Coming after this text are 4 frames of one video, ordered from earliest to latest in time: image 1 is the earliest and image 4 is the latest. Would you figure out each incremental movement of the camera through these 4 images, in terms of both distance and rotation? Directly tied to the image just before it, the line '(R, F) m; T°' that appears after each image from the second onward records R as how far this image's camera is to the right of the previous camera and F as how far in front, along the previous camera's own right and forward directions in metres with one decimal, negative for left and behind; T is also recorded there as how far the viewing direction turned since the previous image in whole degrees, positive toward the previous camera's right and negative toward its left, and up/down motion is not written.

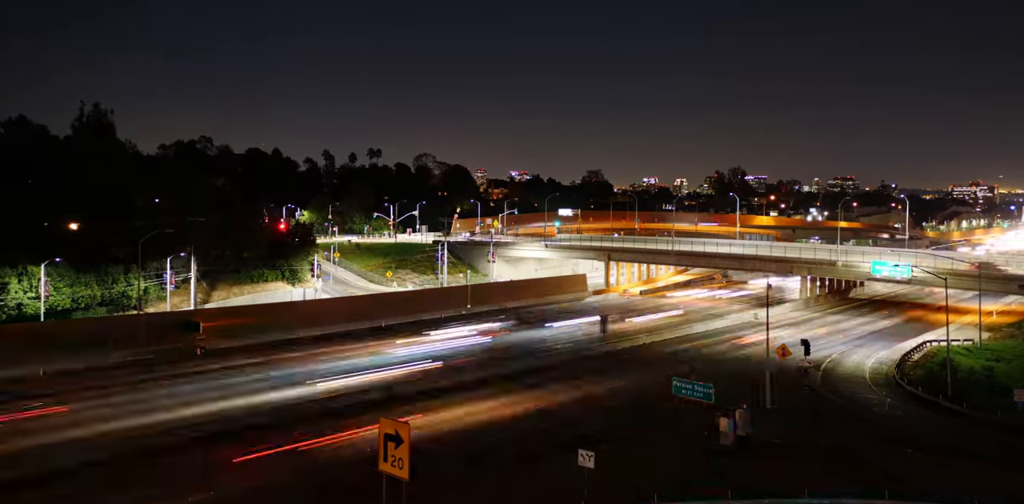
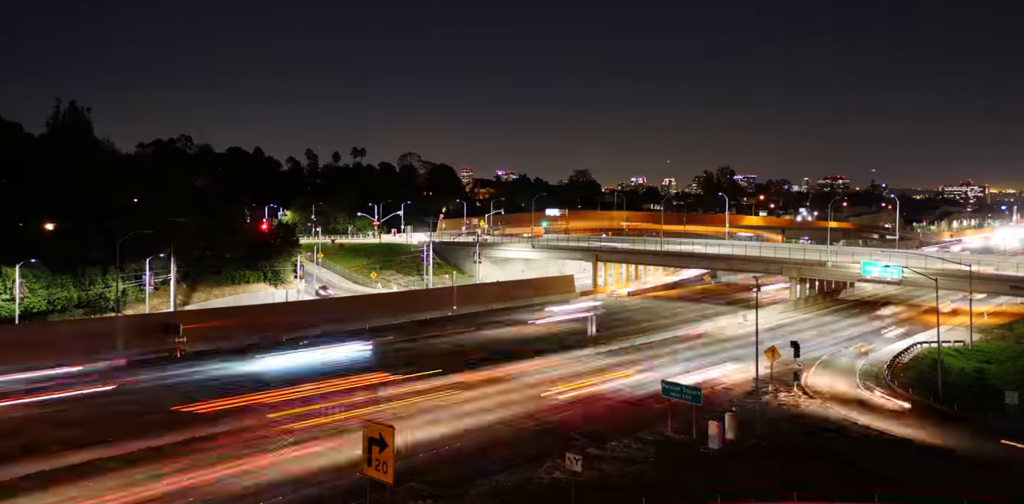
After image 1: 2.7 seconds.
(+0.2, +1.0) m; +1°
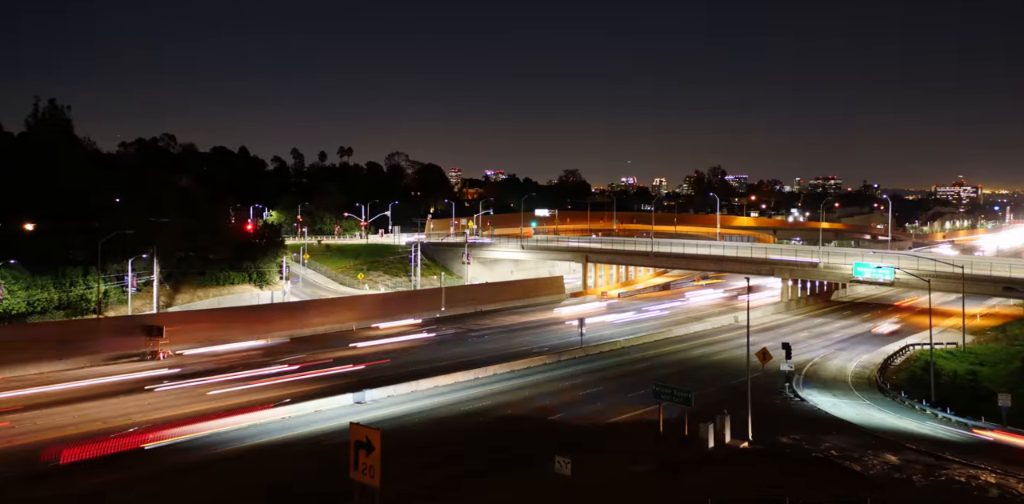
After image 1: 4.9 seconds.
(+0.1, +0.8) m; +1°
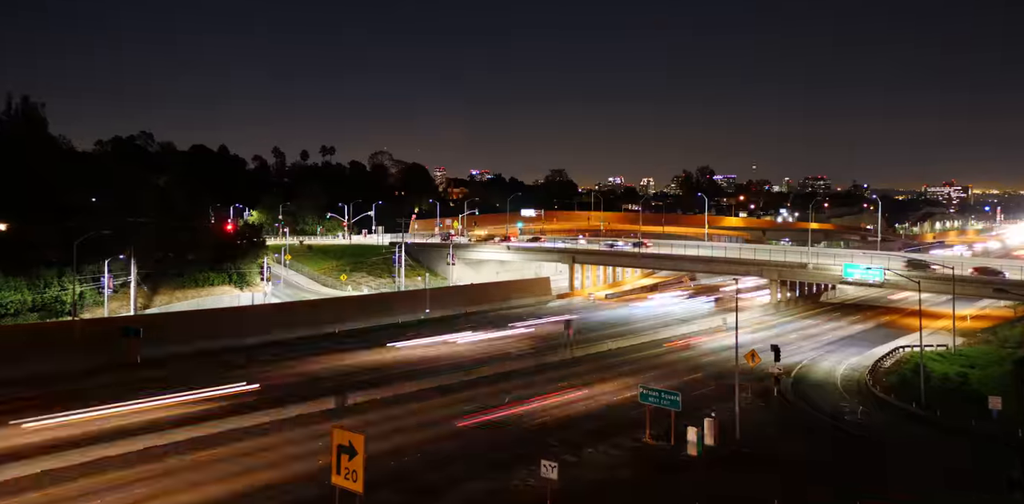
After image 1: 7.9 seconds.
(+0.1, +1.0) m; +1°
